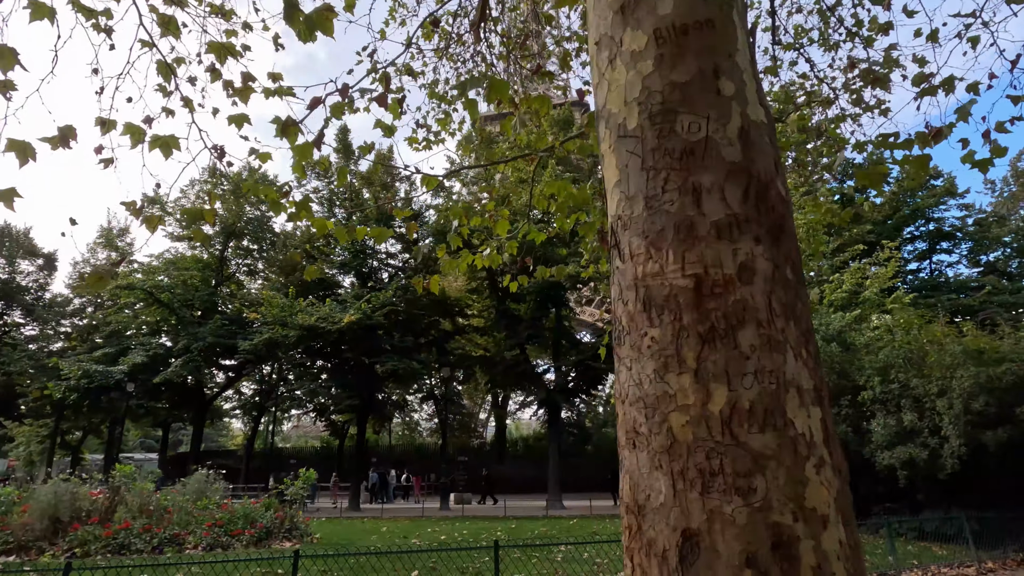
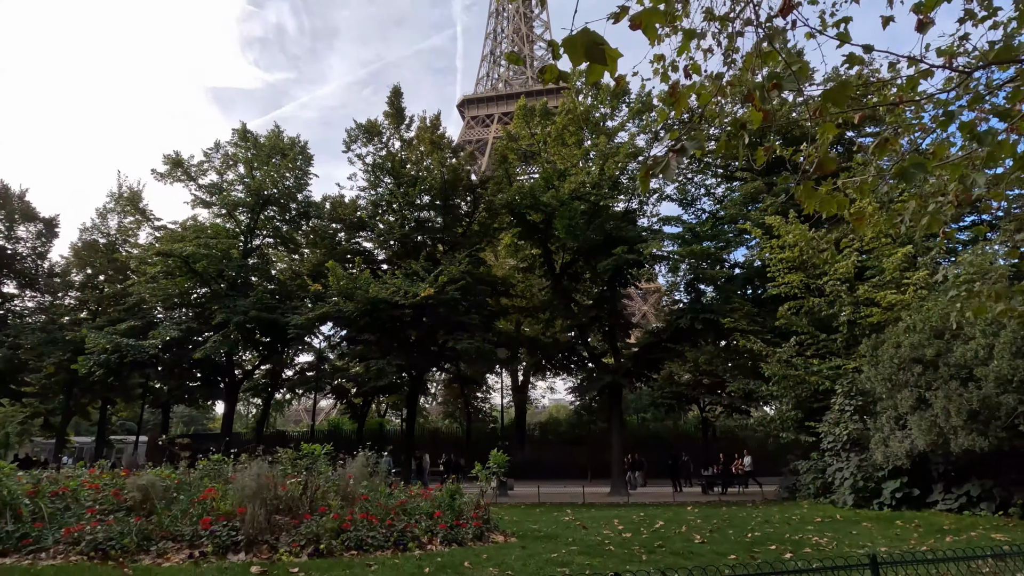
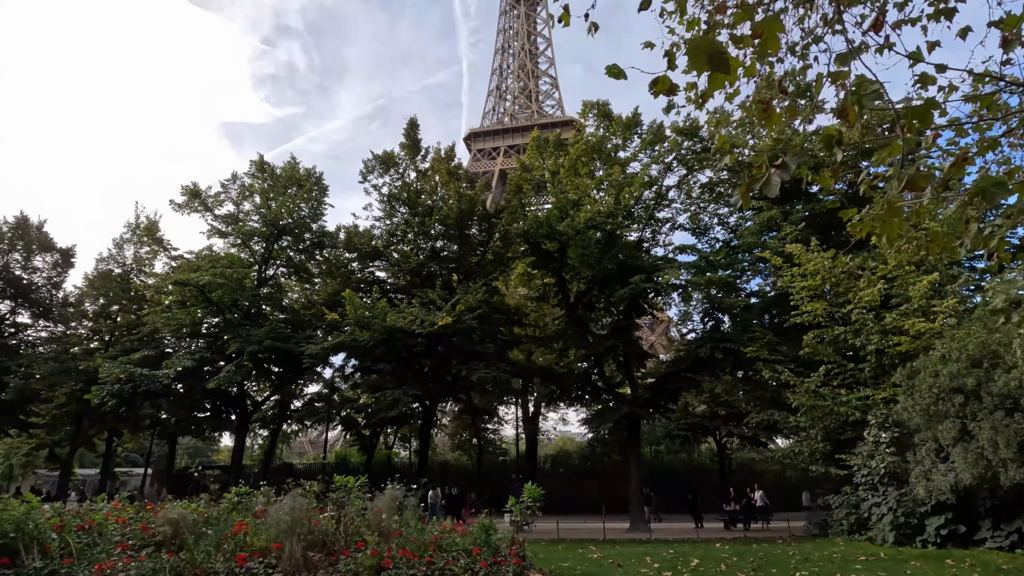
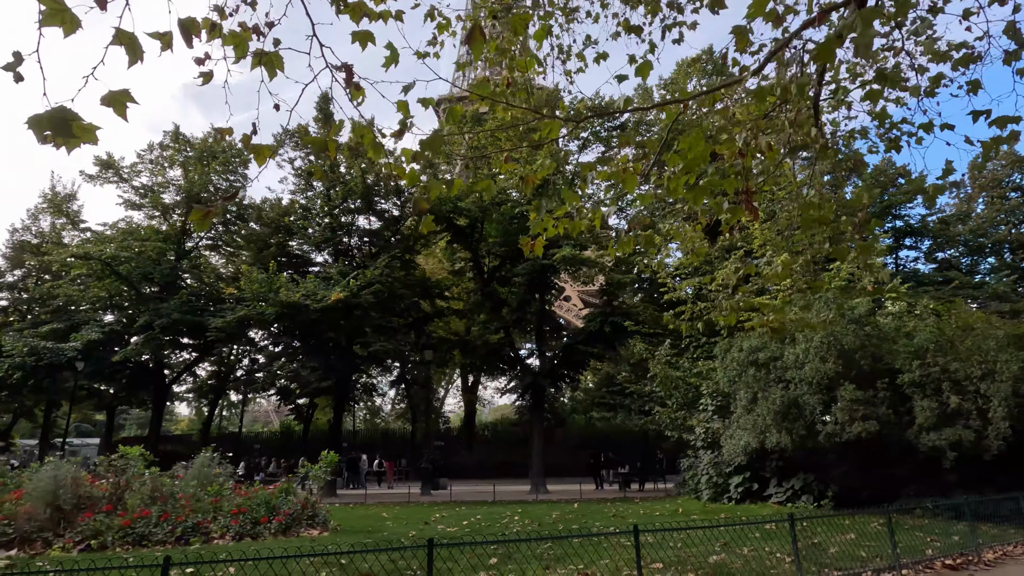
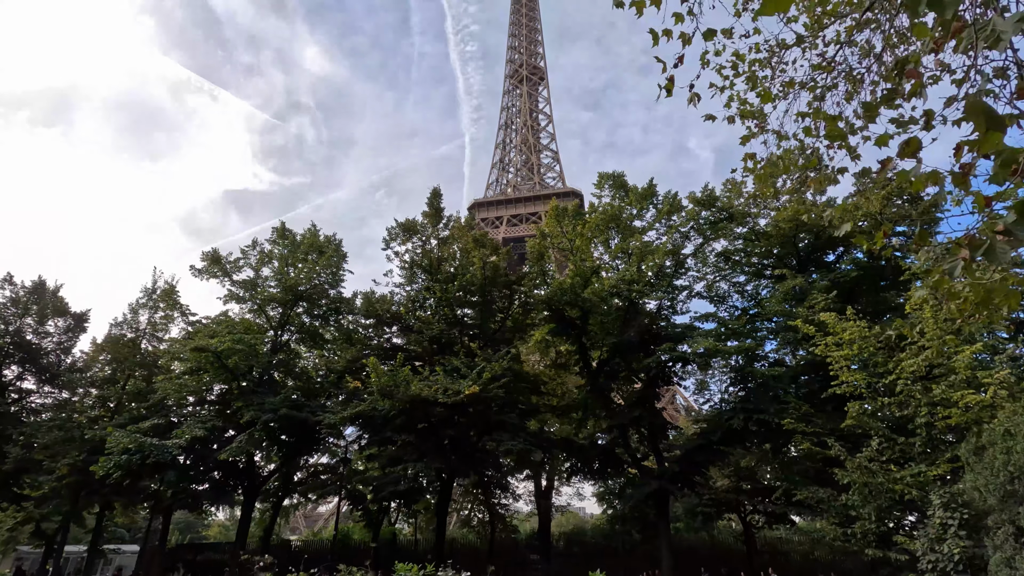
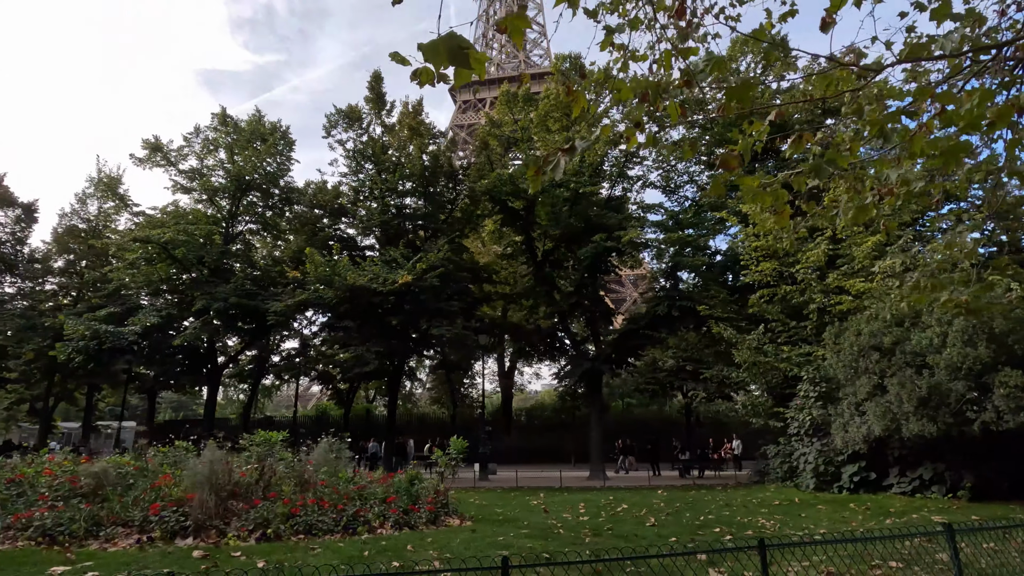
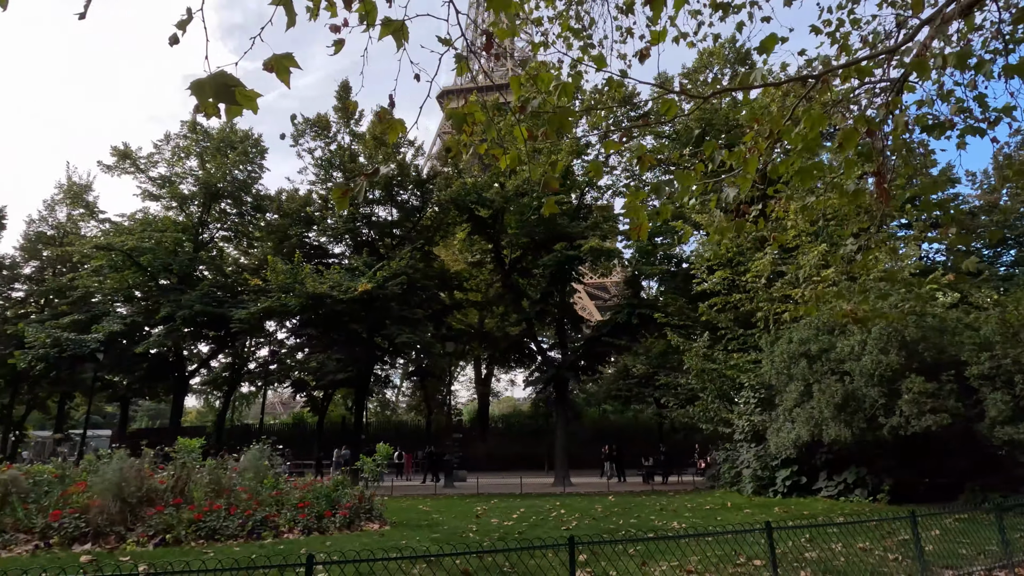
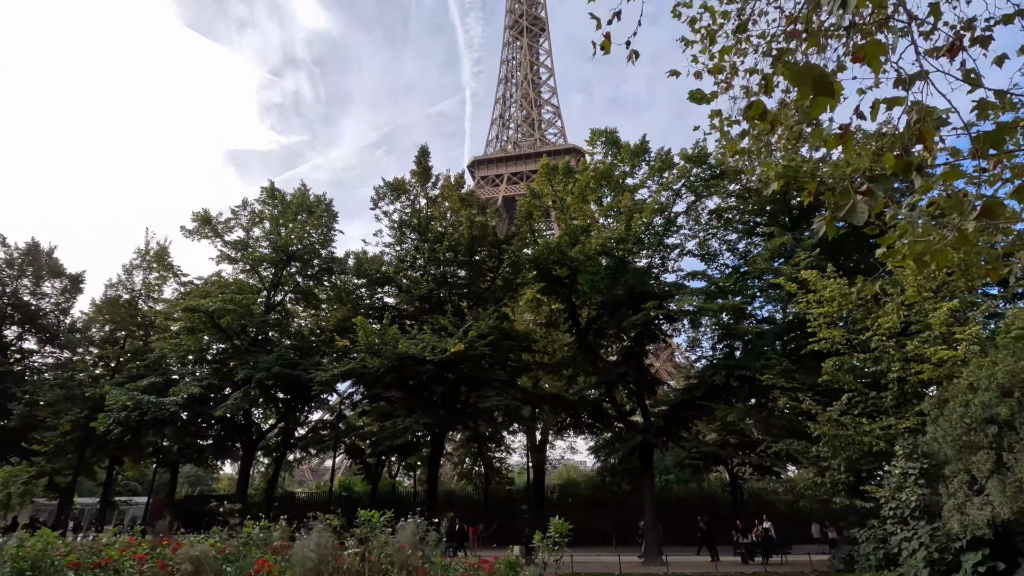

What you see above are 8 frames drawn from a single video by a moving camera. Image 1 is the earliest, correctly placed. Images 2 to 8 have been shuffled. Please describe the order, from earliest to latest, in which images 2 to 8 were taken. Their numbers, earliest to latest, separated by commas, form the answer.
4, 7, 6, 2, 3, 8, 5
